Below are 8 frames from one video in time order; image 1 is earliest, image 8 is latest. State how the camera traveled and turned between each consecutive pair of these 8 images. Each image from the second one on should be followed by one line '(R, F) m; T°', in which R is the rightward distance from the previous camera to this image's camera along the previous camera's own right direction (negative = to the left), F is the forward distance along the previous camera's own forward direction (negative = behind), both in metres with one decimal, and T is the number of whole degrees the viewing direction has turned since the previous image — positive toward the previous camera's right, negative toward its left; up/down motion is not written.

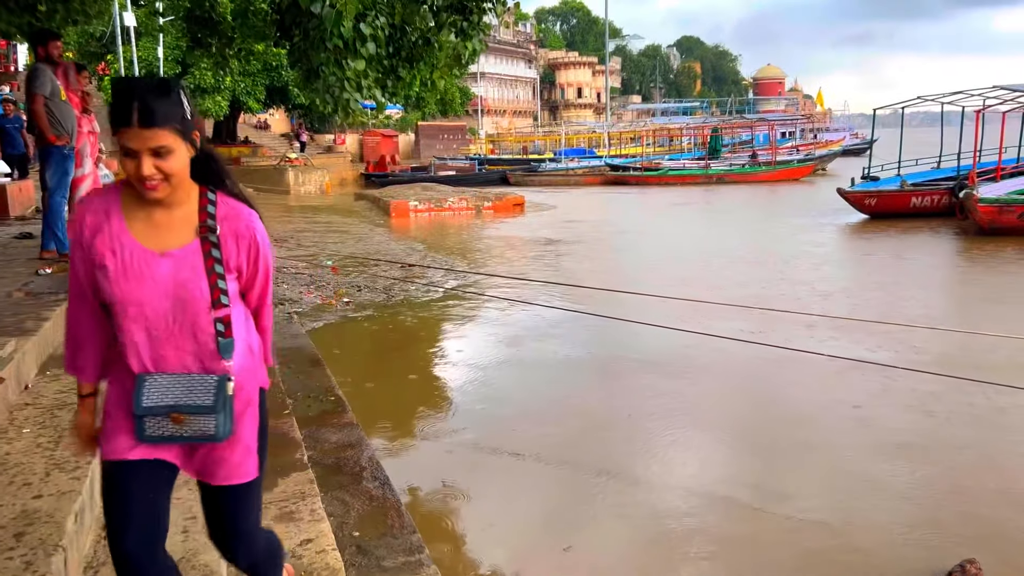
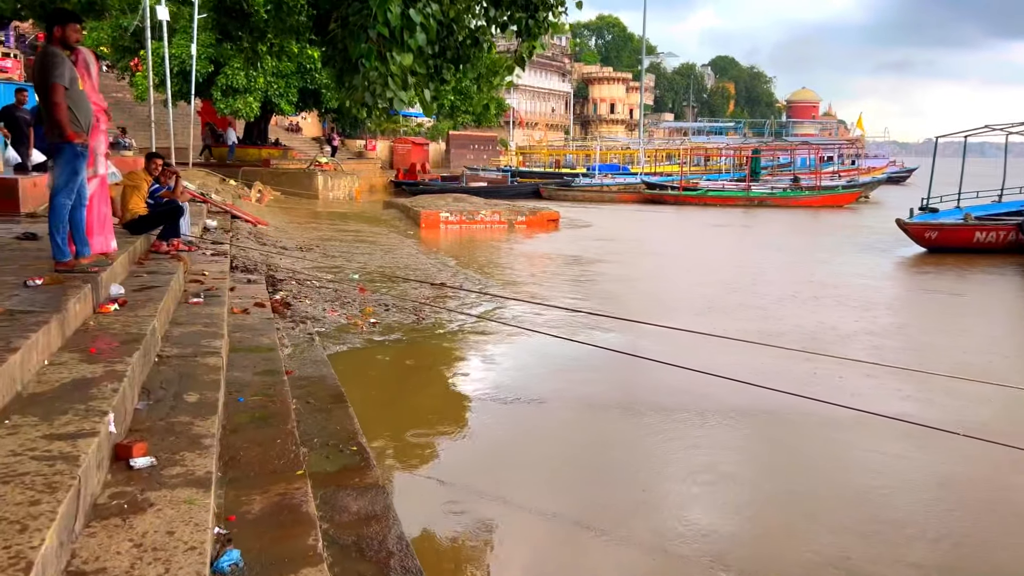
(-0.2, +0.7) m; -1°
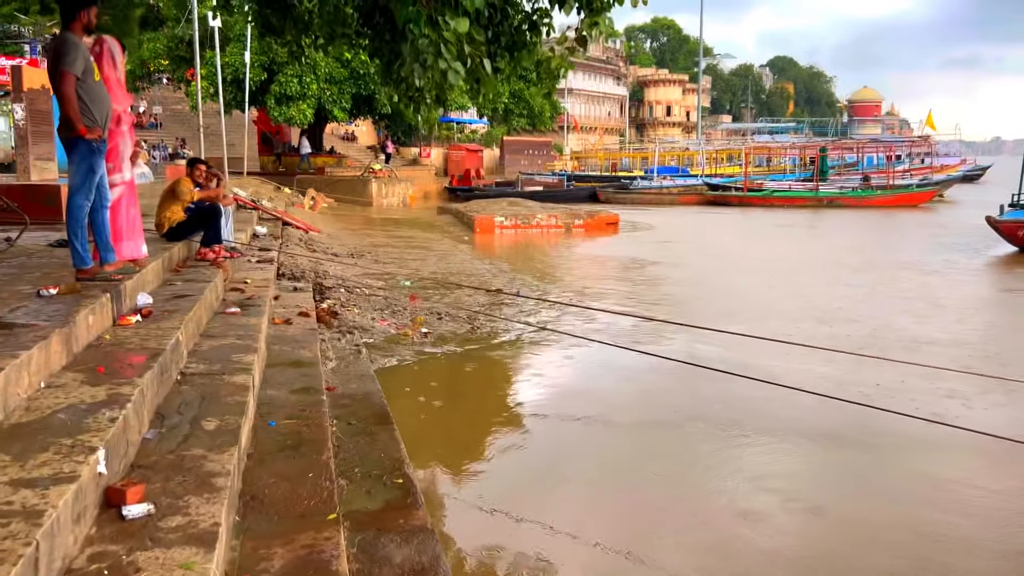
(-0.1, +0.6) m; -4°
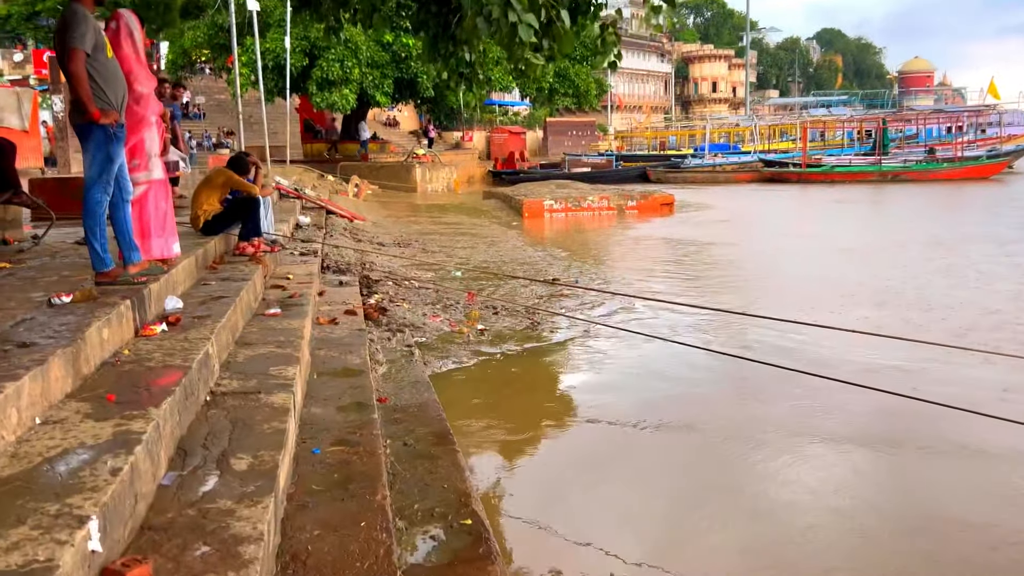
(-0.1, +0.6) m; -3°
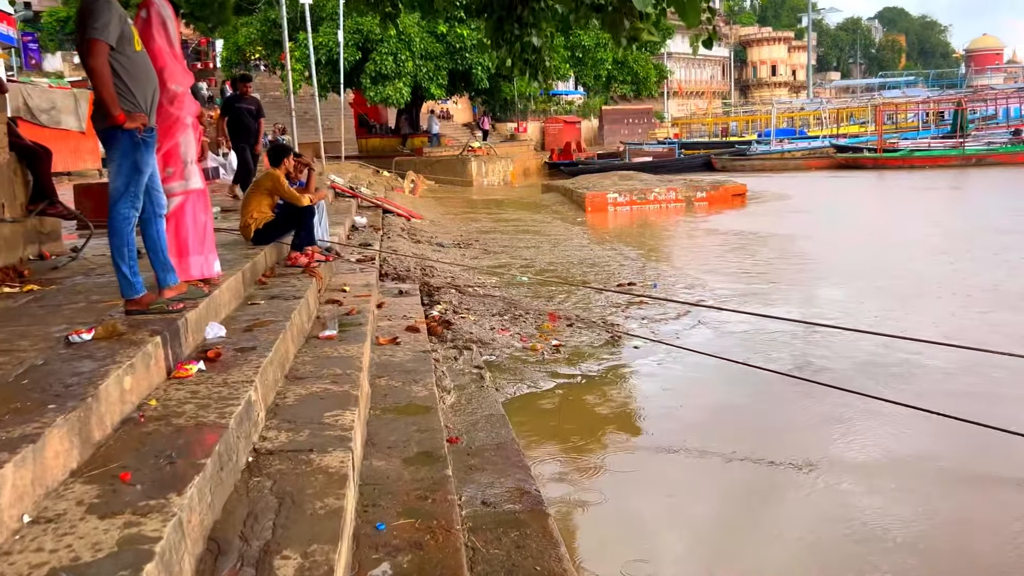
(-0.1, +0.6) m; -4°
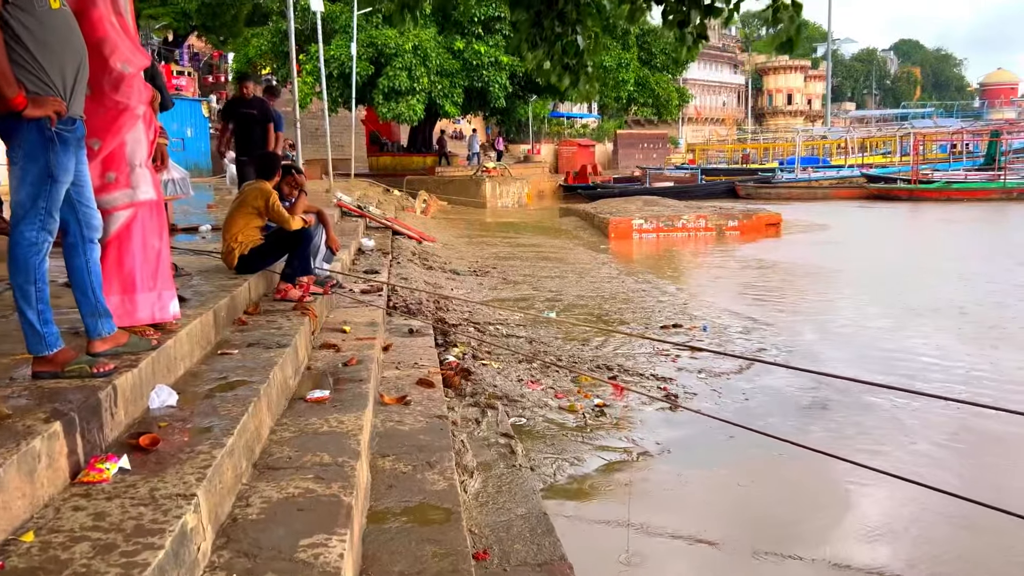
(-0.2, +1.0) m; 0°
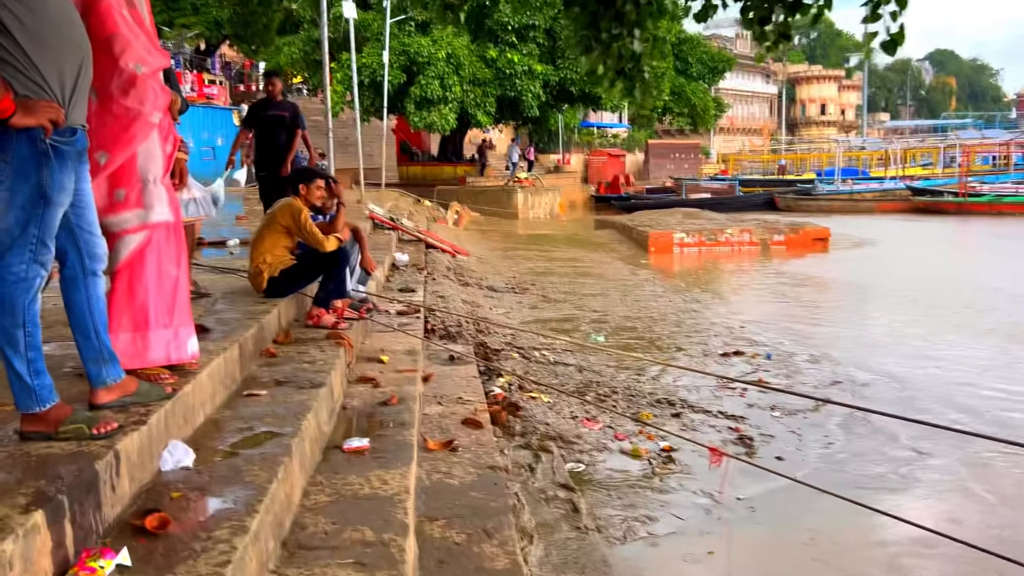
(-0.1, +0.4) m; -2°
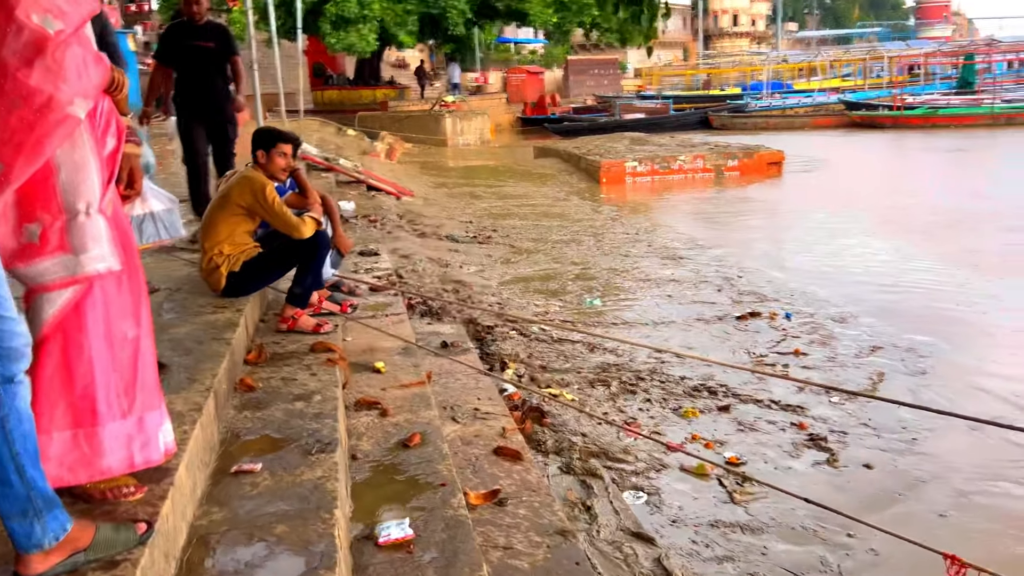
(-0.4, +0.8) m; +5°
